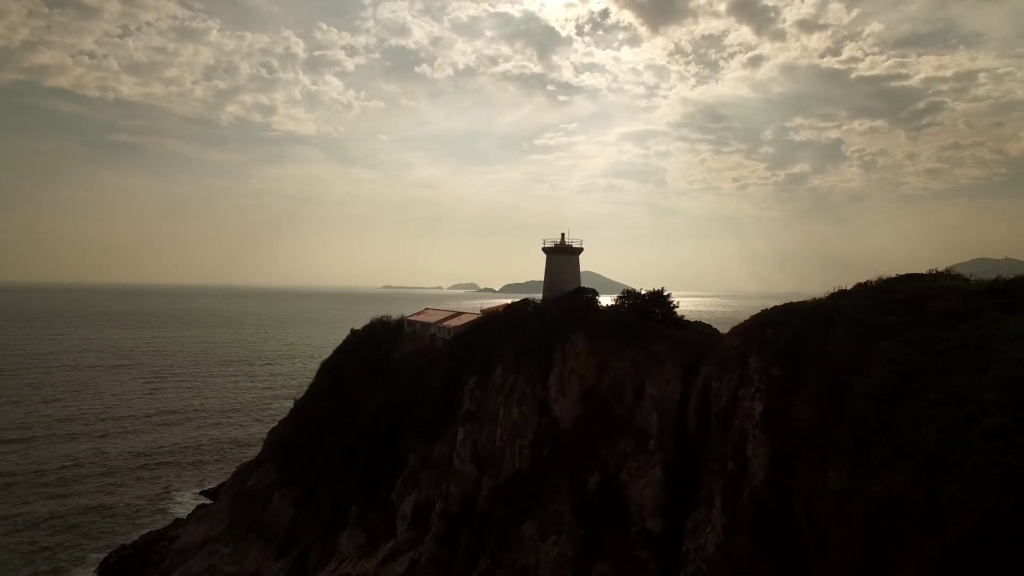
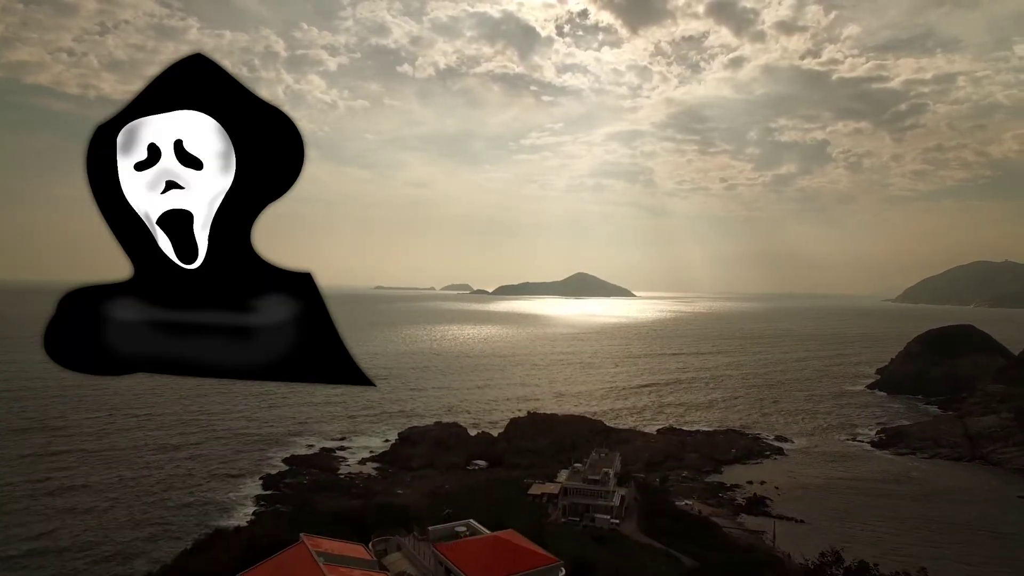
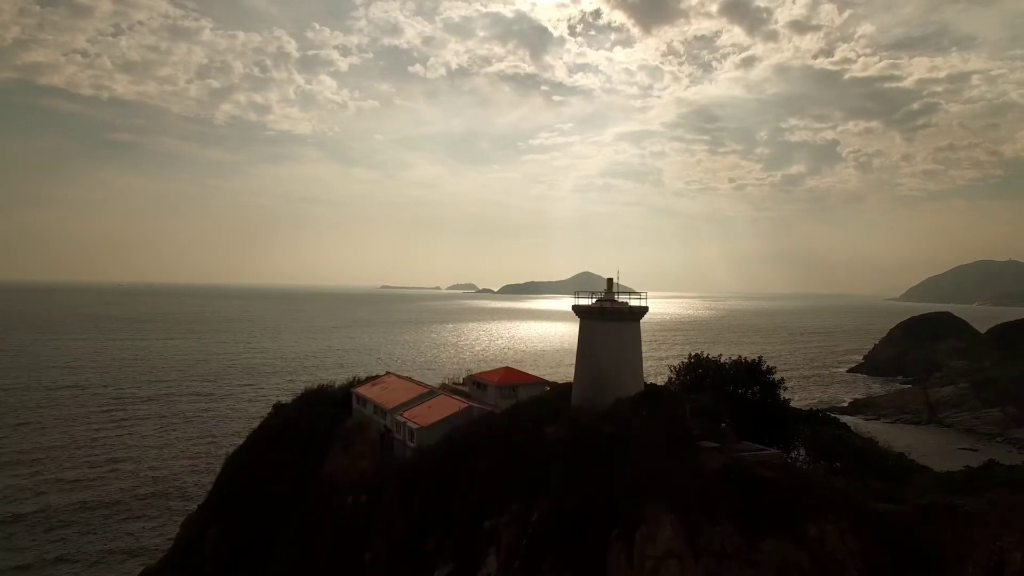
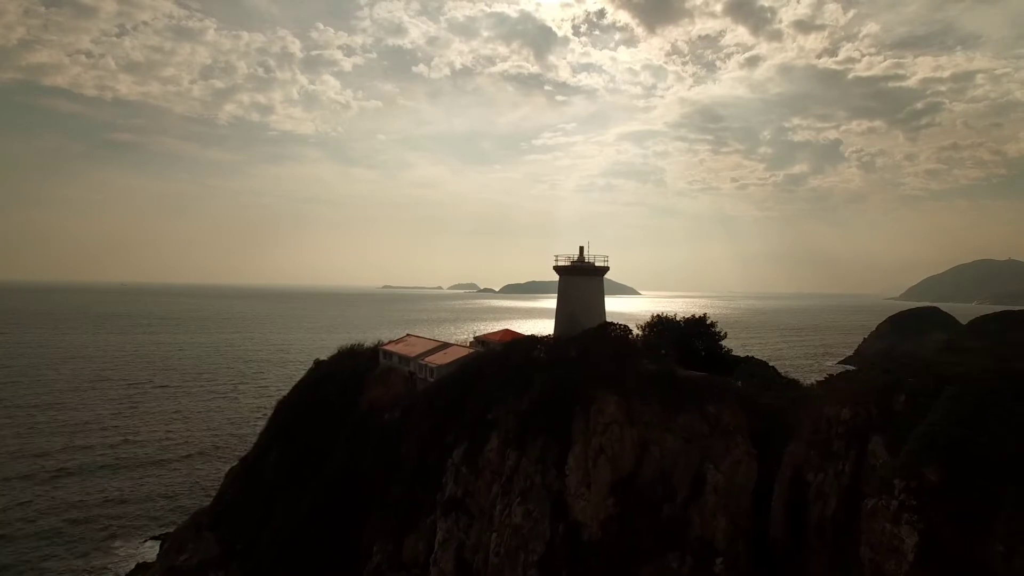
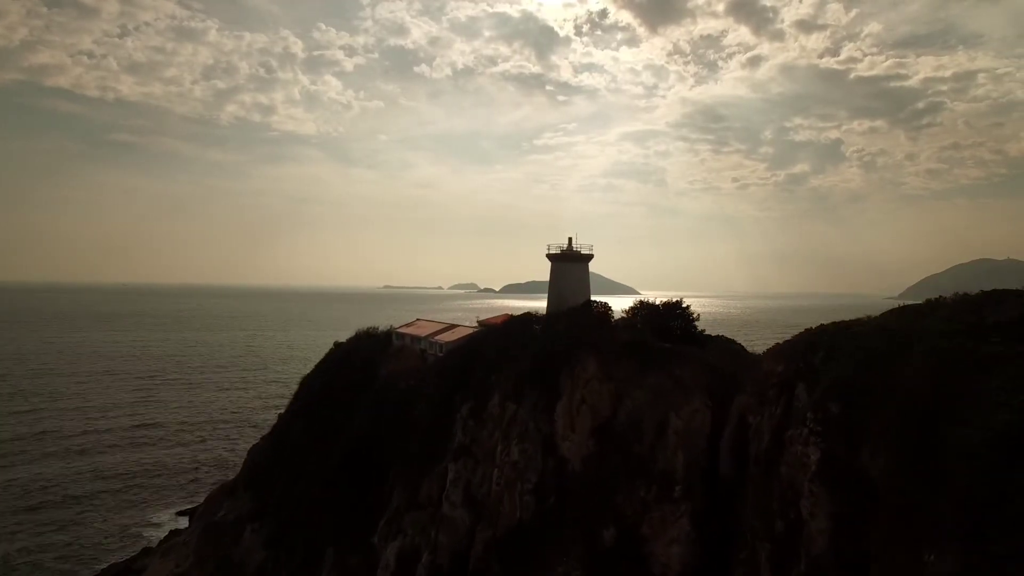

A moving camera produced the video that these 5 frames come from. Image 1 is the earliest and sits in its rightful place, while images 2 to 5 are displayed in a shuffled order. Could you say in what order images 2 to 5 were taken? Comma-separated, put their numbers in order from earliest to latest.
5, 4, 3, 2
